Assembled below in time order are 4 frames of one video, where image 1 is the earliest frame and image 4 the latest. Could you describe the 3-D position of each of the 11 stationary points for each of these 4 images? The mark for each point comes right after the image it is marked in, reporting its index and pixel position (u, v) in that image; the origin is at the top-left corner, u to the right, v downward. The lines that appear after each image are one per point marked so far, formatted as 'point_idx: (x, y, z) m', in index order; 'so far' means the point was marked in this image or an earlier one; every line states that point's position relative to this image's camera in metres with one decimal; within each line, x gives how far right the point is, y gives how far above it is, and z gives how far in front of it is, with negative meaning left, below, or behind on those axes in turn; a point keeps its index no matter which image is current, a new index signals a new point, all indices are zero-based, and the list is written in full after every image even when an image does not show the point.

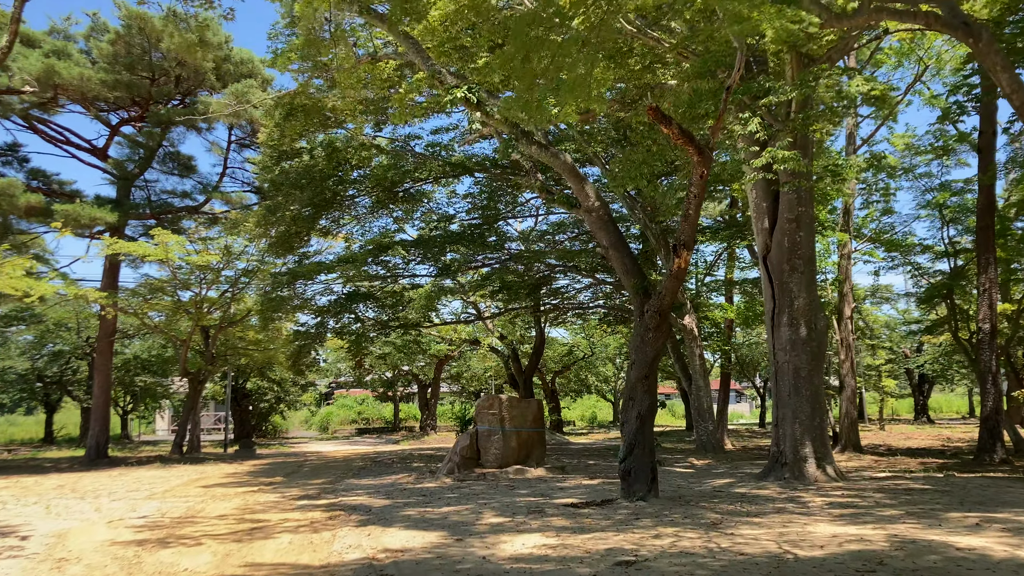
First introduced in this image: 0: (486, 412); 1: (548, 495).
0: (-0.3, -1.5, +10.4) m
1: (+0.3, -1.9, +7.6) m
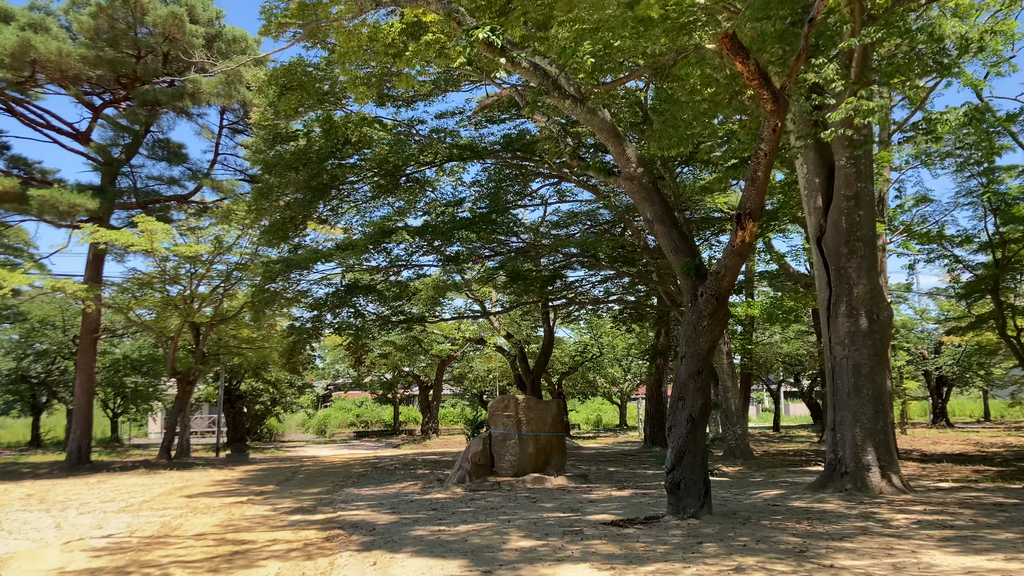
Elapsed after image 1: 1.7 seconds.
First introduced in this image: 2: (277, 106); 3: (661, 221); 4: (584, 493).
0: (-0.1, -1.4, +9.4) m
1: (+0.5, -1.7, +6.6) m
2: (-3.1, +2.4, +11.2) m
3: (+1.1, +0.5, +6.0) m
4: (+0.7, -1.9, +7.9) m
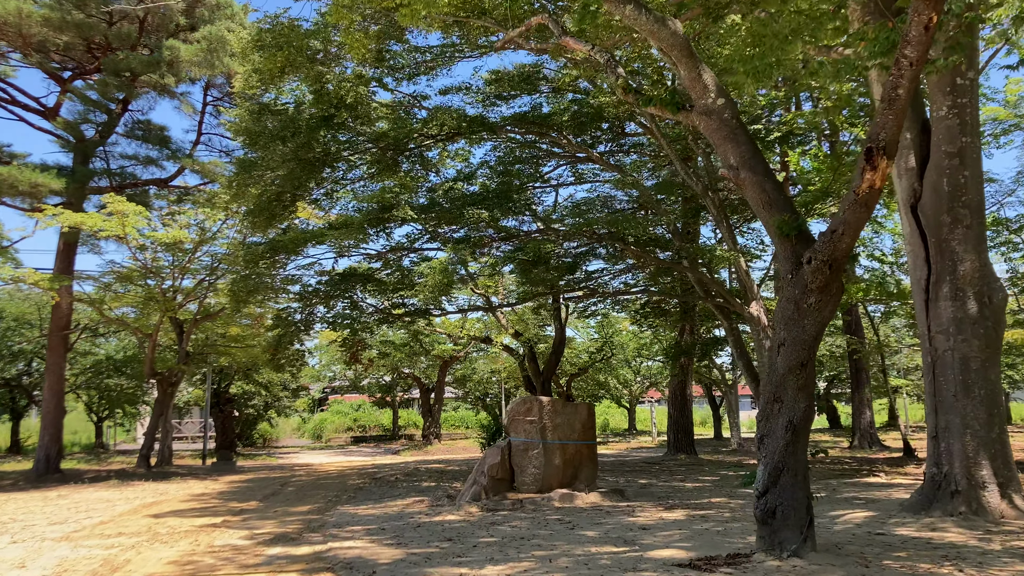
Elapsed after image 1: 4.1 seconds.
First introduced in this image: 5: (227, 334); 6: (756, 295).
0: (+0.1, -1.2, +8.0) m
1: (+0.8, -1.6, +5.2) m
2: (-2.9, +2.6, +9.8) m
3: (+1.3, +0.7, +4.6) m
4: (+0.9, -1.8, +6.5) m
5: (-5.6, -0.9, +16.7) m
6: (+3.3, -0.1, +11.3) m
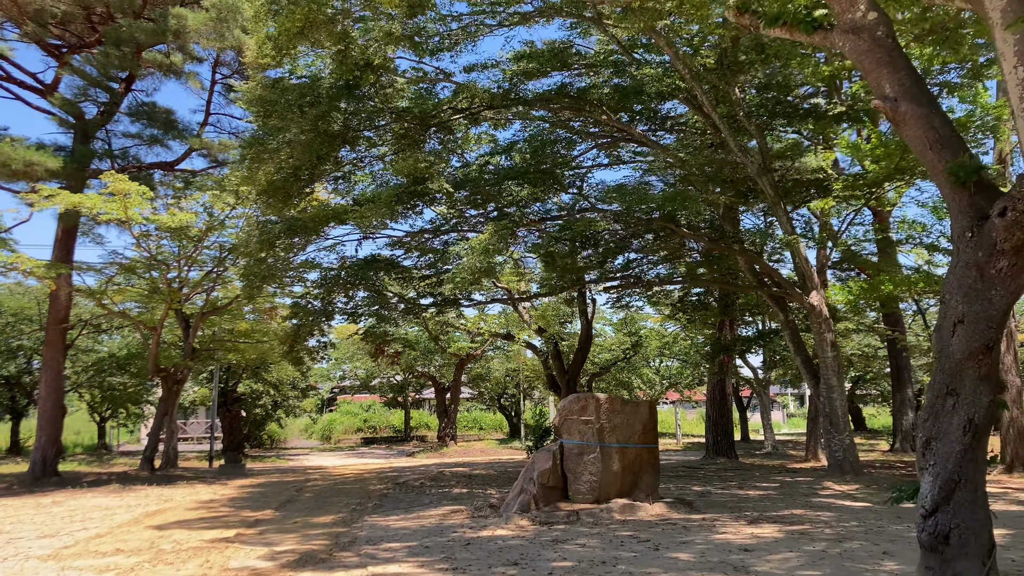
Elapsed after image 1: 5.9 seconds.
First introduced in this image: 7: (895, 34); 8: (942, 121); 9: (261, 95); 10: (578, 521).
0: (+0.5, -1.1, +7.0) m
1: (+1.2, -1.4, +4.3) m
2: (-2.5, +2.7, +8.9) m
3: (+1.7, +0.8, +3.6) m
4: (+1.3, -1.6, +5.6) m
5: (-5.2, -0.8, +15.8) m
6: (+3.7, +0.1, +10.4) m
7: (+1.7, +1.1, +3.8) m
8: (+1.8, +0.7, +3.6) m
9: (-3.0, +2.2, +10.0) m
10: (+0.5, -1.7, +6.3) m
